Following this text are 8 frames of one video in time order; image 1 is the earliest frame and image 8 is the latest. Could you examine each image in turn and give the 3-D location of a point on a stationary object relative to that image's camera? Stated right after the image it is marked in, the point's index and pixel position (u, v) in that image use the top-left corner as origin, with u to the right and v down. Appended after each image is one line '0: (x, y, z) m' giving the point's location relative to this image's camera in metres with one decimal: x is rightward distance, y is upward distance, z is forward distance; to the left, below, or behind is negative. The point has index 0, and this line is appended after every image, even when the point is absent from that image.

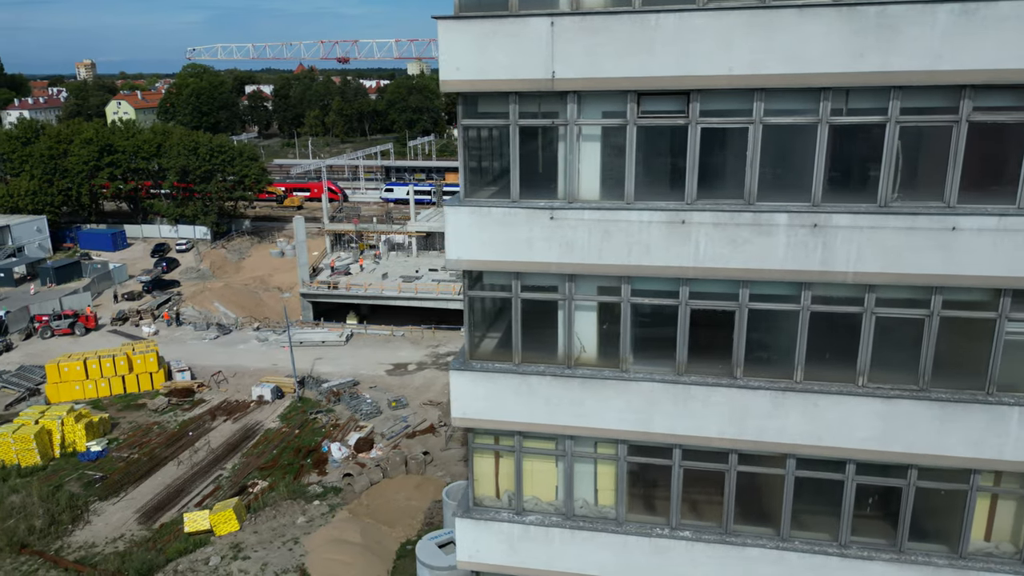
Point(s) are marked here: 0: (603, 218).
0: (+1.3, +1.0, +11.5) m
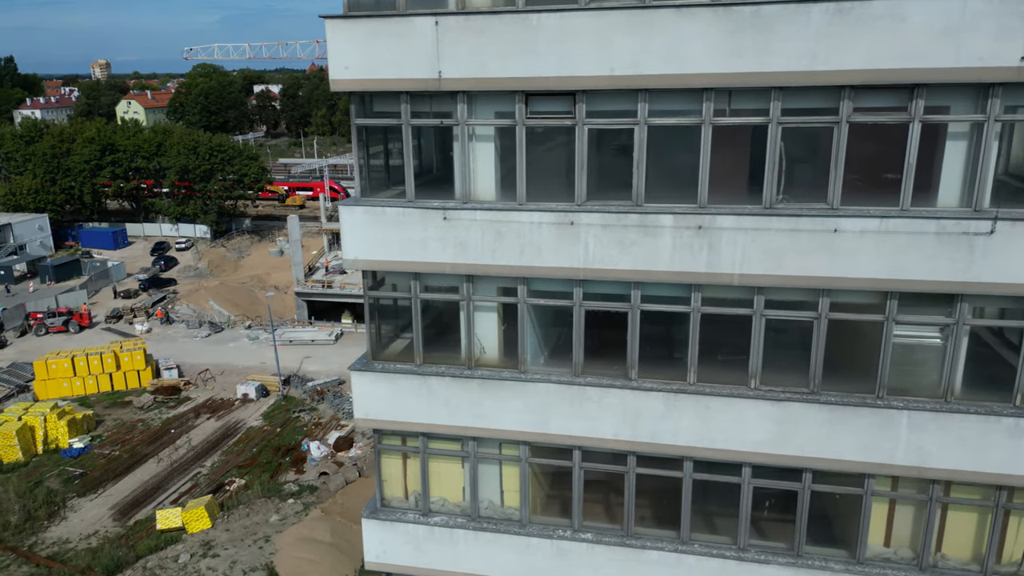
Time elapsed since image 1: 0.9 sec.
0: (-0.2, +1.0, +11.5) m
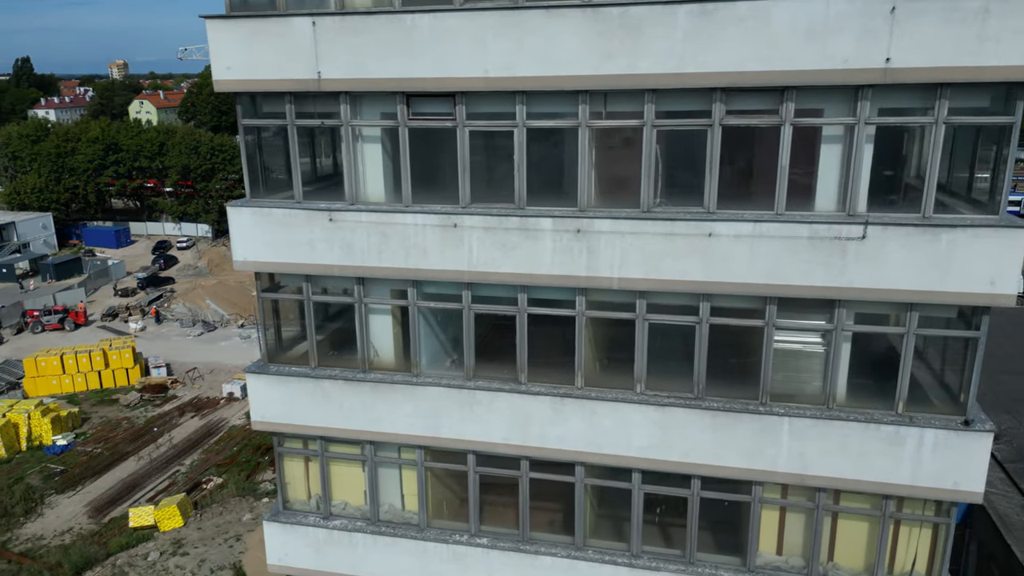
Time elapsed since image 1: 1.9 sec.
0: (-1.8, +0.9, +11.4) m
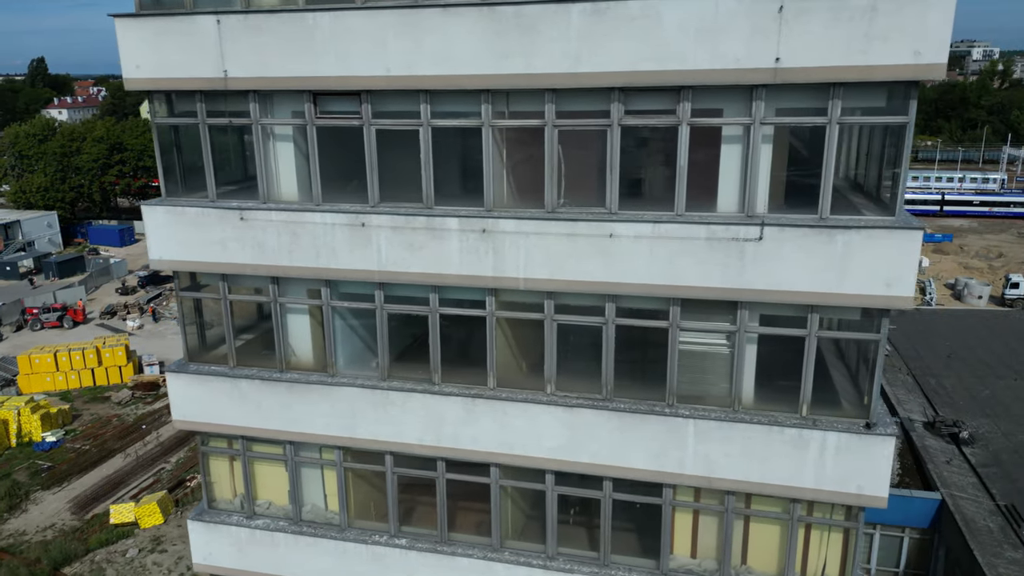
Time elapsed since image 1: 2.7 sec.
0: (-3.1, +0.9, +11.4) m
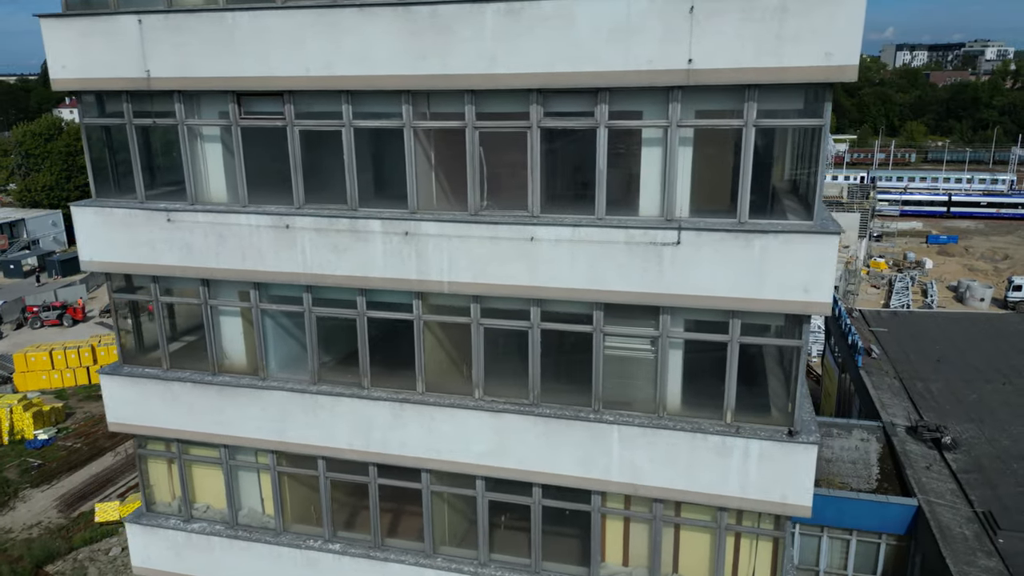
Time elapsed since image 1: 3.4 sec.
0: (-4.0, +0.9, +11.3) m
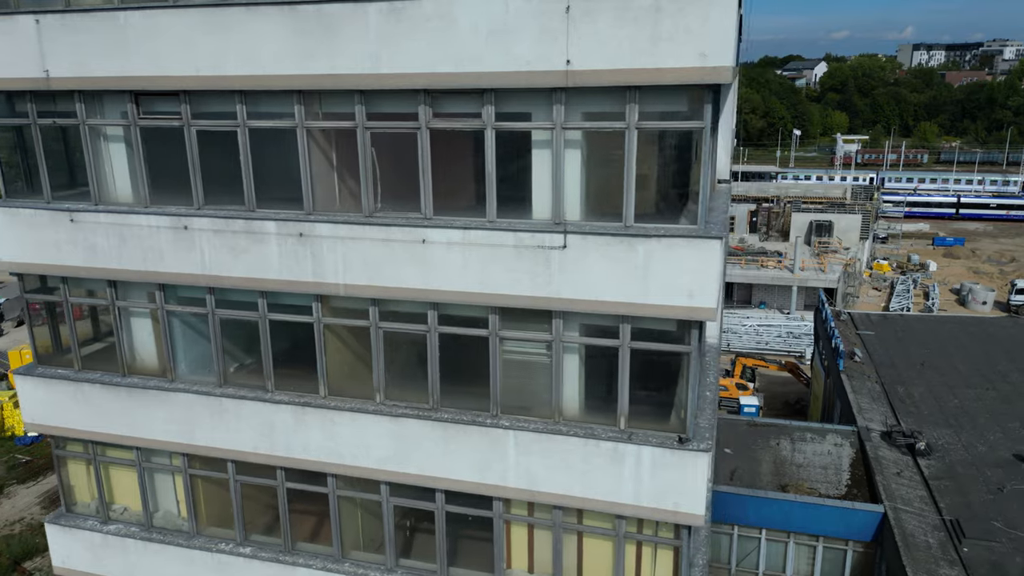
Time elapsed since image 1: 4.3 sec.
0: (-5.3, +0.9, +11.2) m
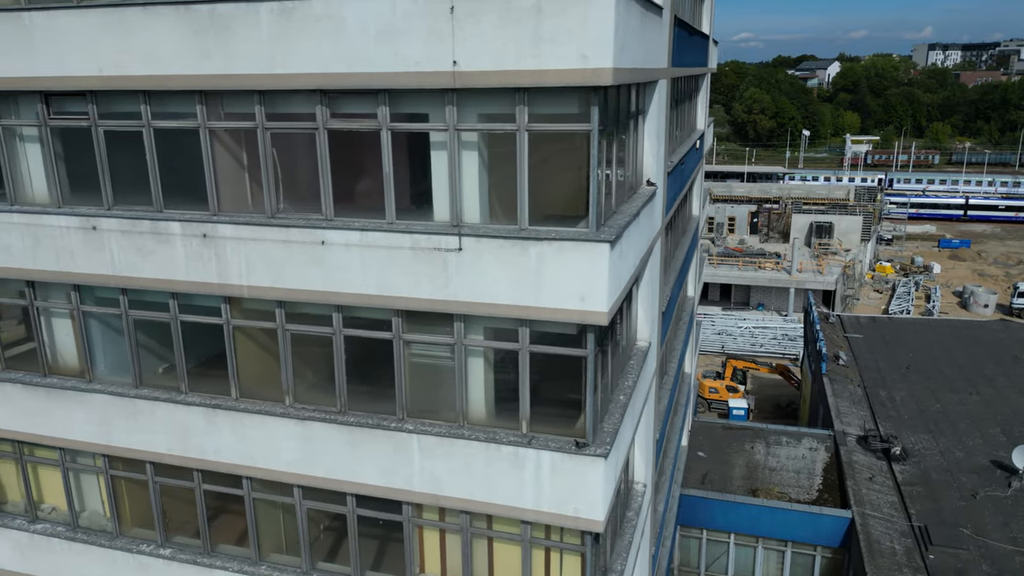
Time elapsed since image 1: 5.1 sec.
0: (-6.5, +0.9, +11.2) m
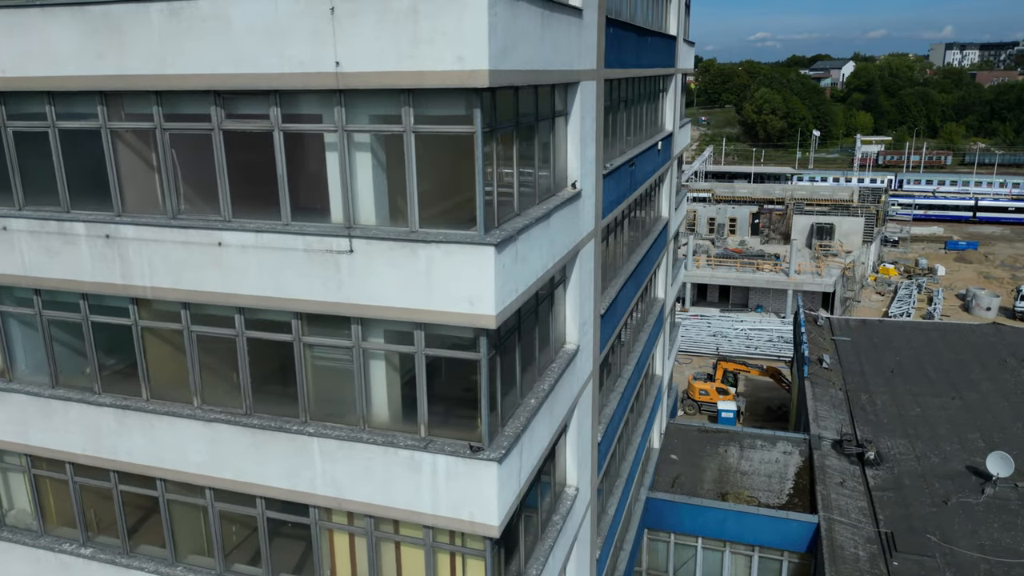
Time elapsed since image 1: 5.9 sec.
0: (-7.7, +0.9, +11.3) m
